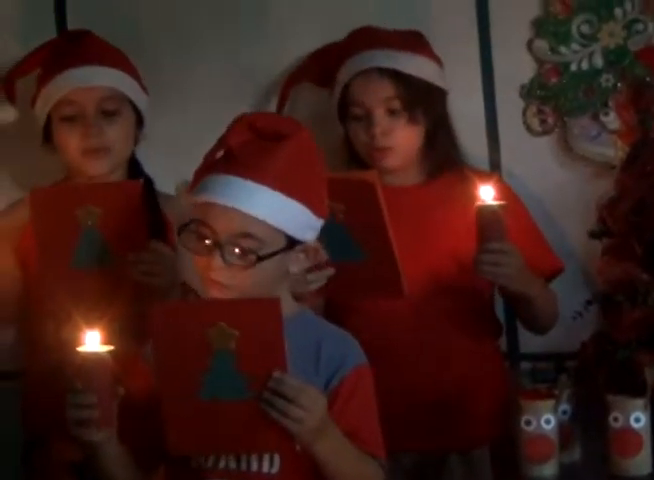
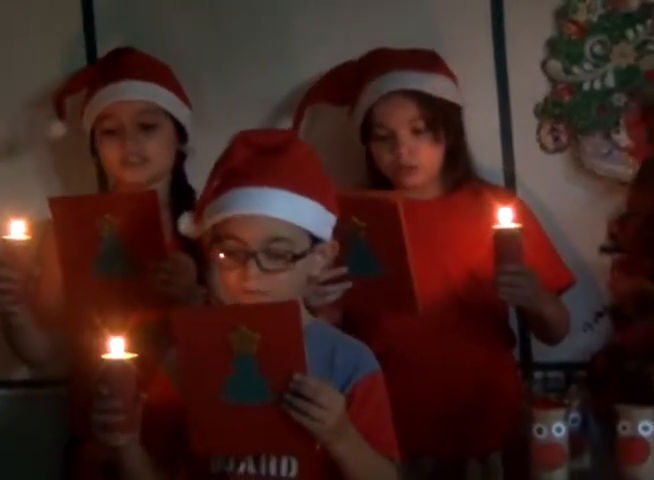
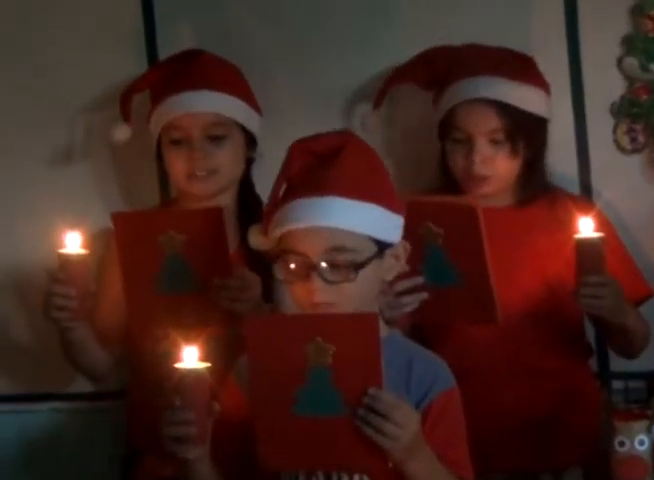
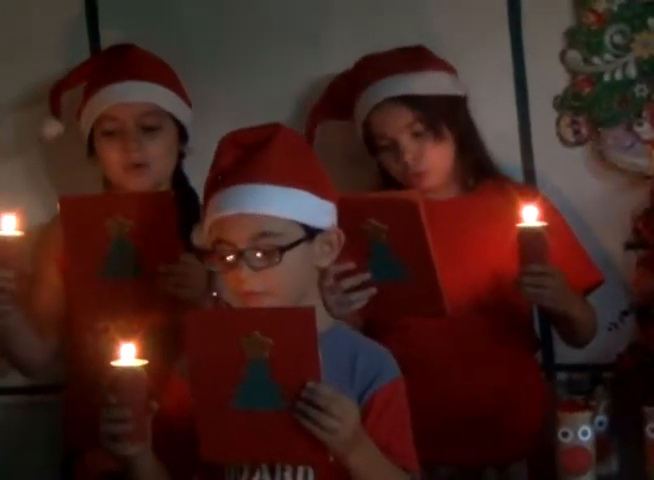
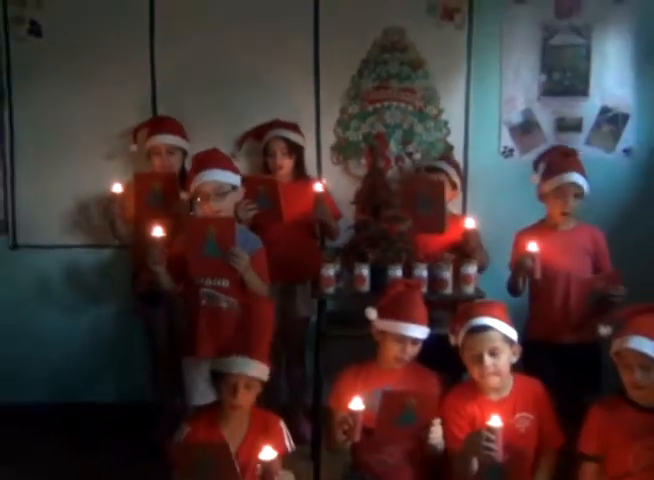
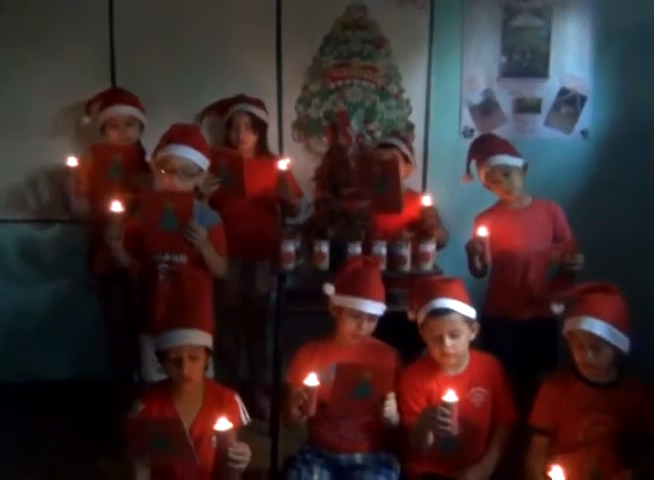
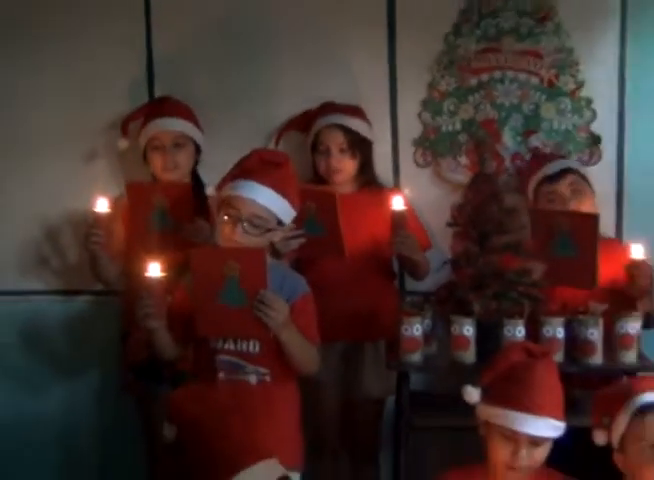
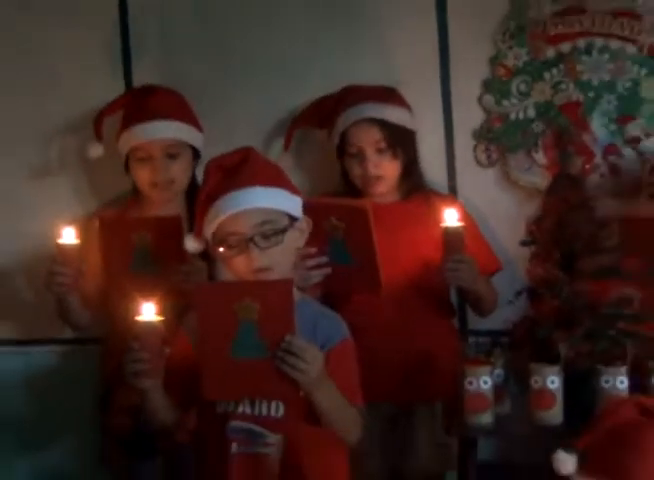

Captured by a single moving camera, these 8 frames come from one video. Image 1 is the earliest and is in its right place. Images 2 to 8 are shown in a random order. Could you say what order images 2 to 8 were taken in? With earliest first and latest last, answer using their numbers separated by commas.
4, 3, 2, 8, 7, 5, 6
